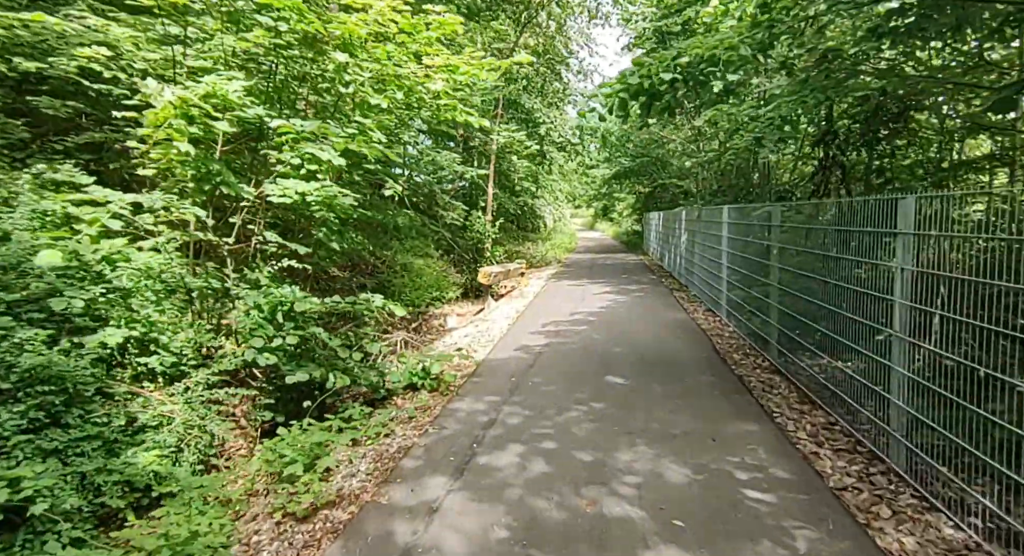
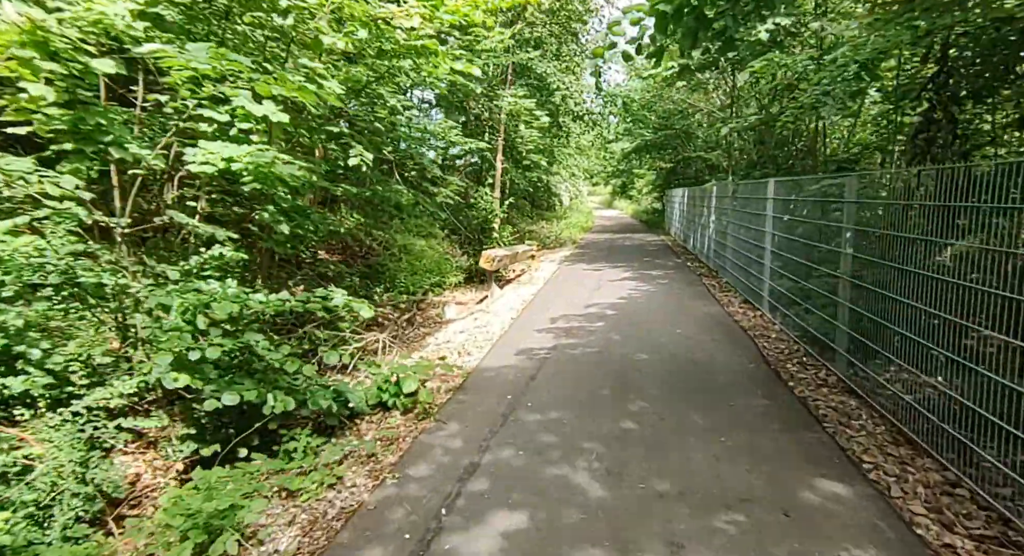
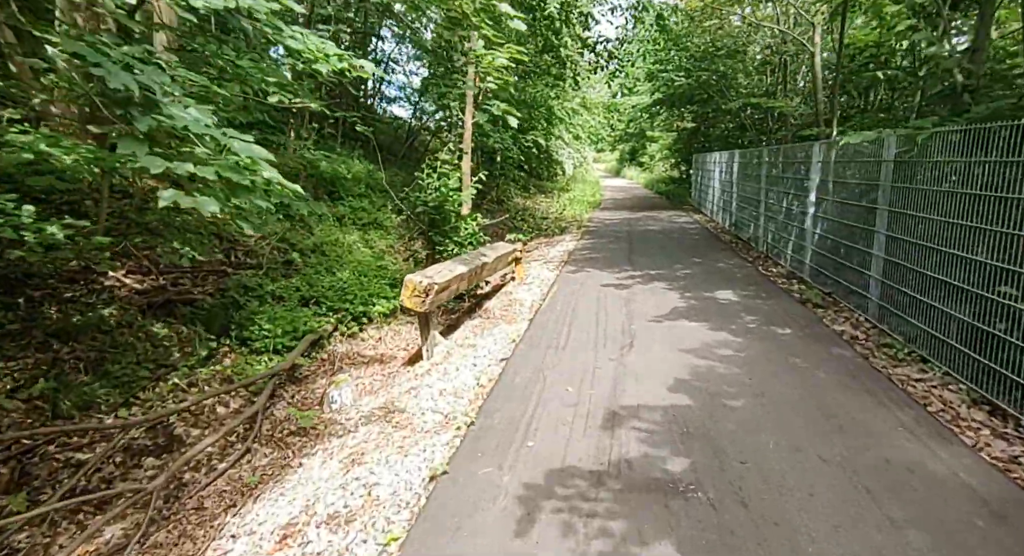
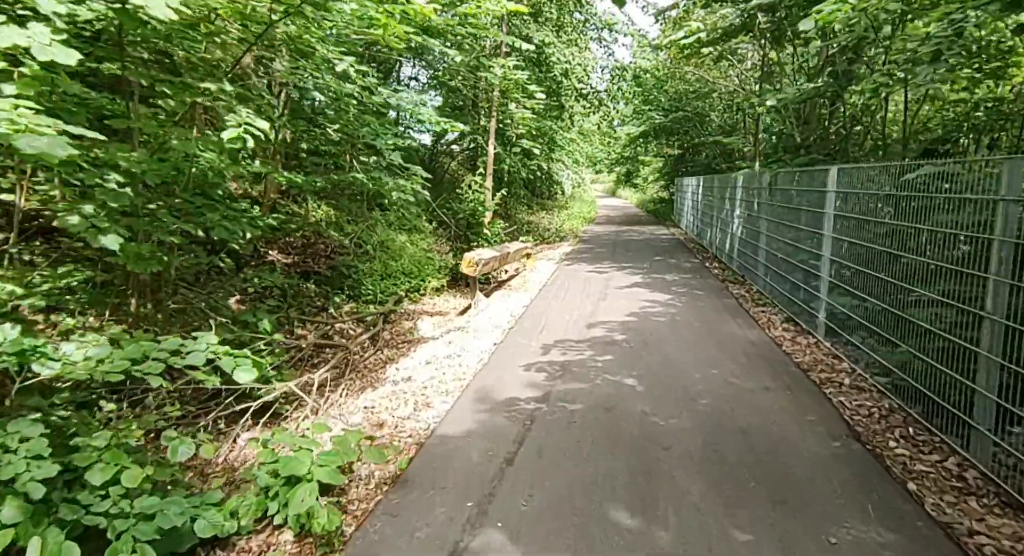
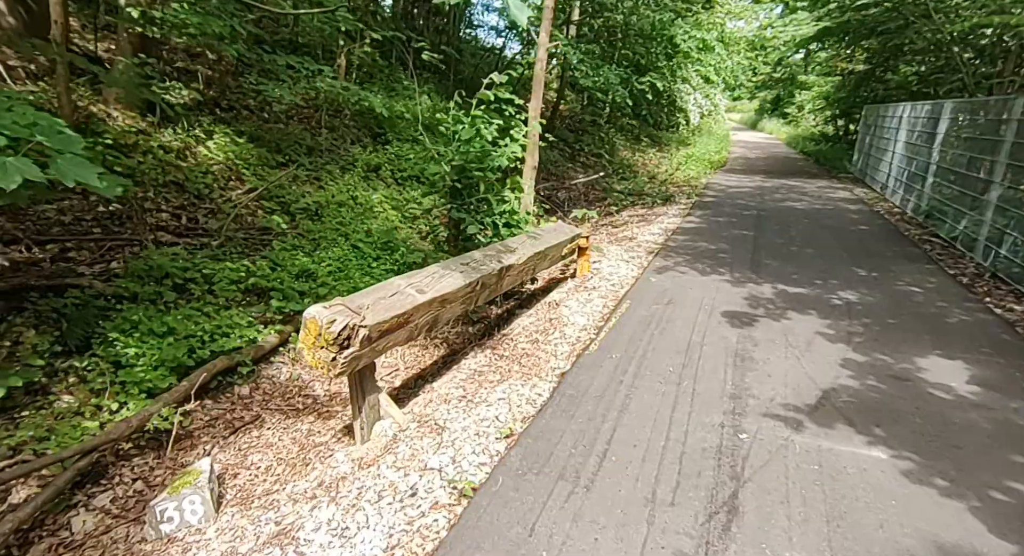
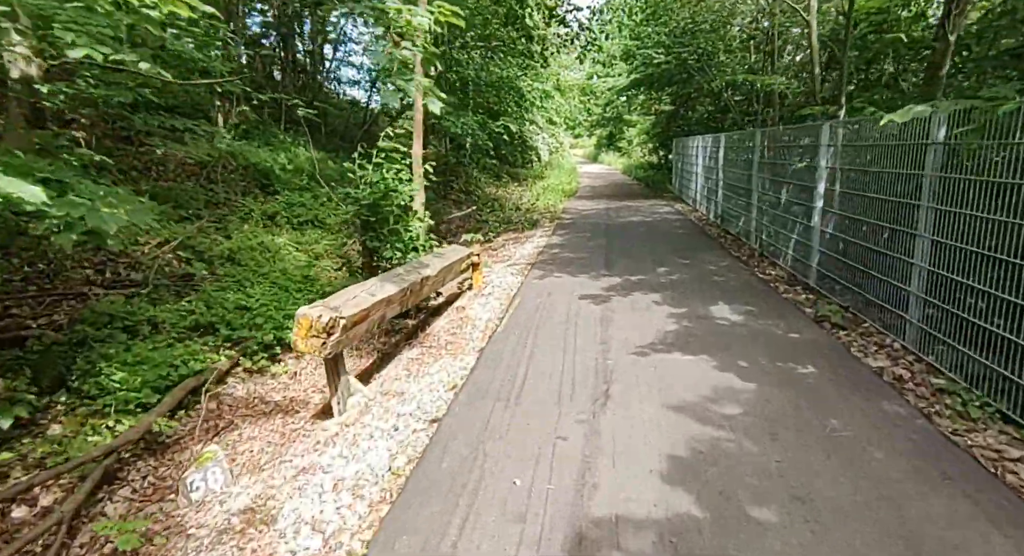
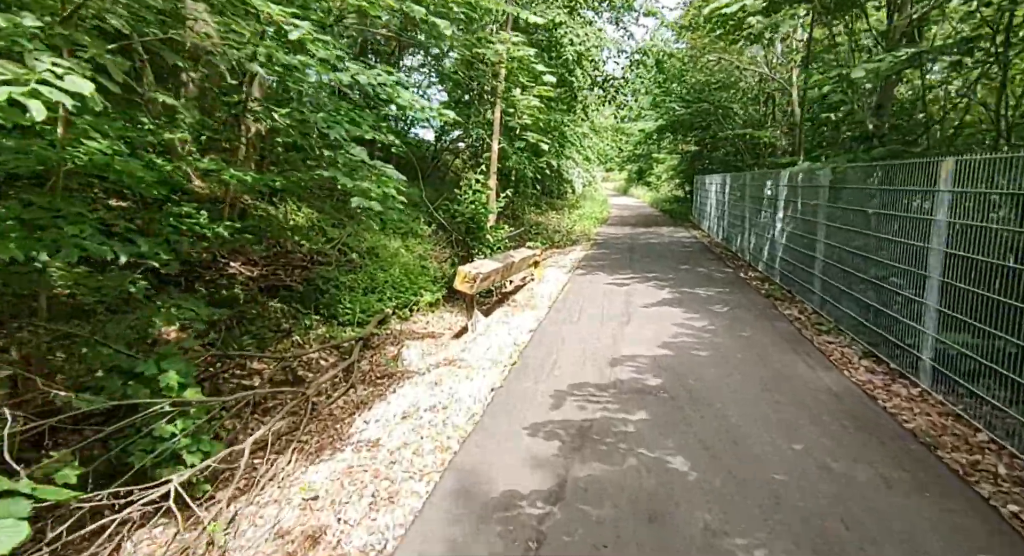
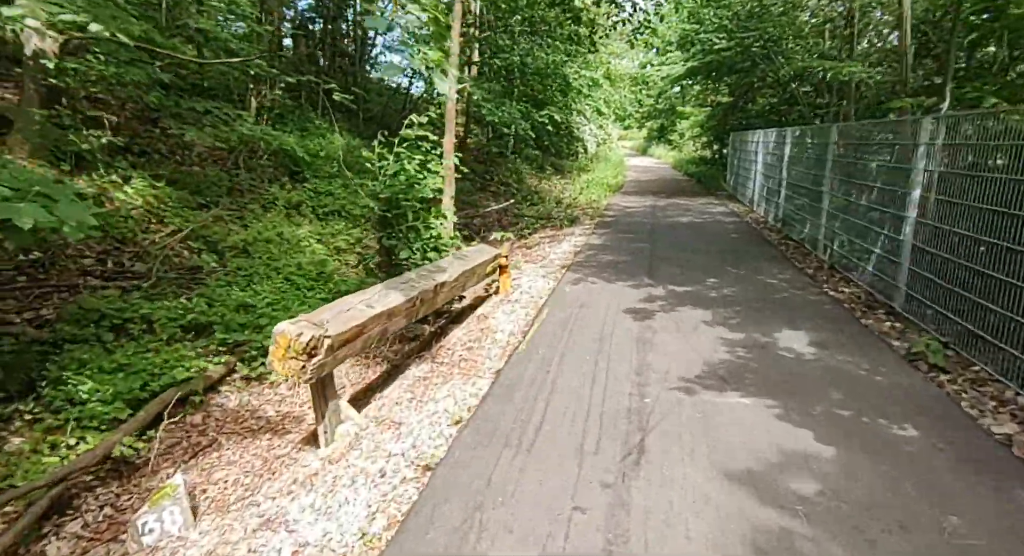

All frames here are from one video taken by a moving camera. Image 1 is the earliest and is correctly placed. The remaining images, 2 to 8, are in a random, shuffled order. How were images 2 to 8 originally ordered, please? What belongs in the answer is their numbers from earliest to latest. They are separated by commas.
2, 4, 7, 3, 6, 8, 5
